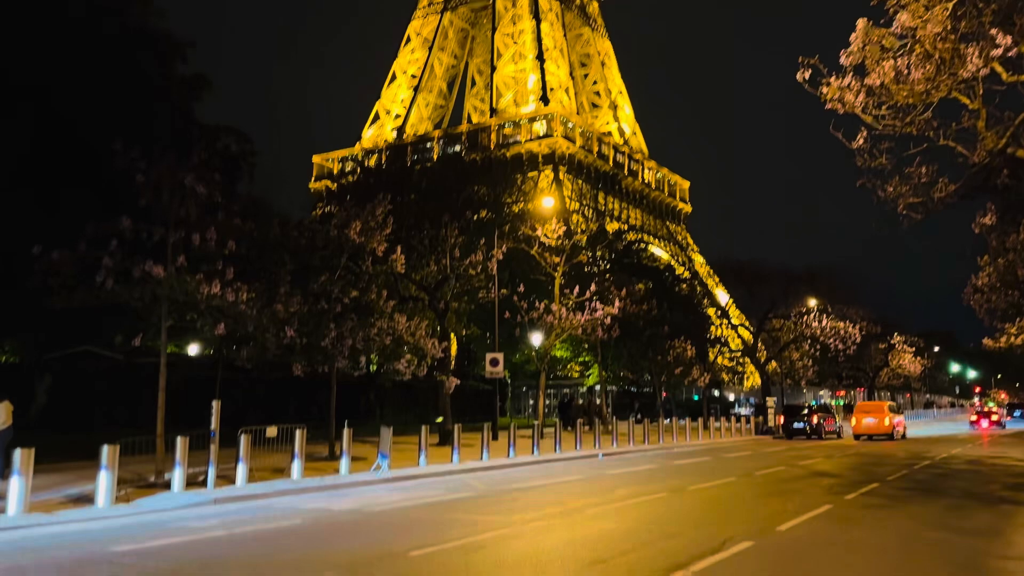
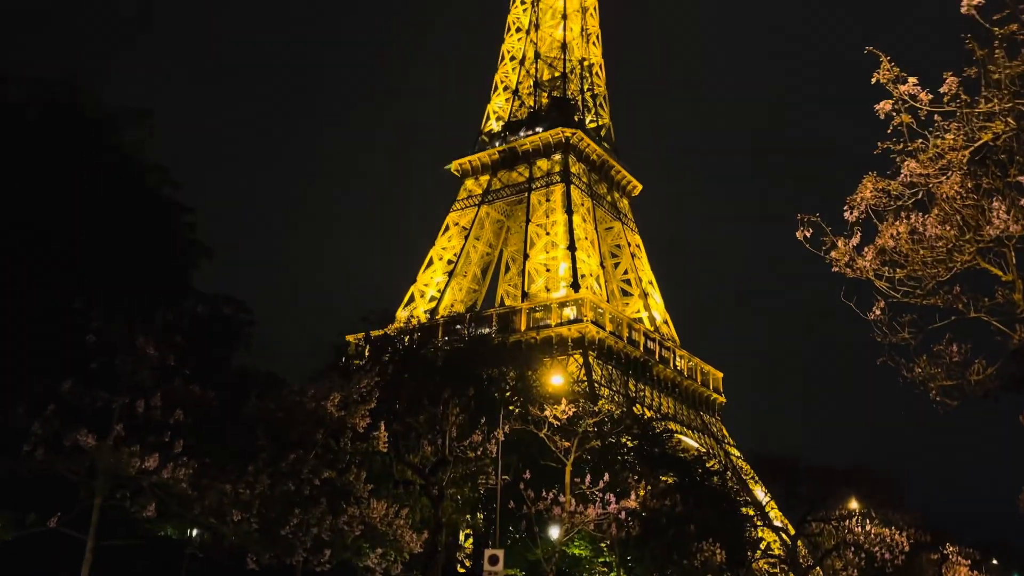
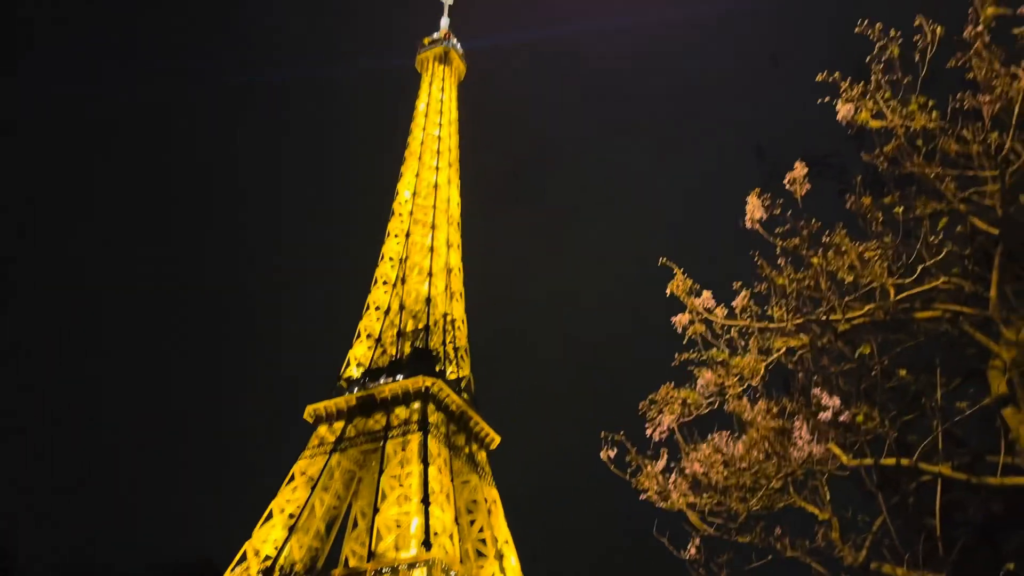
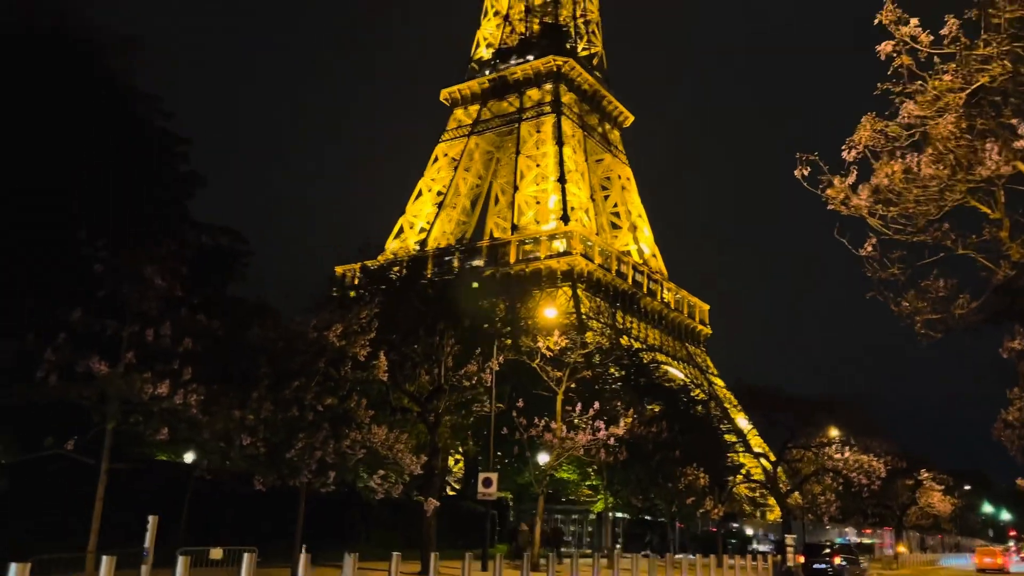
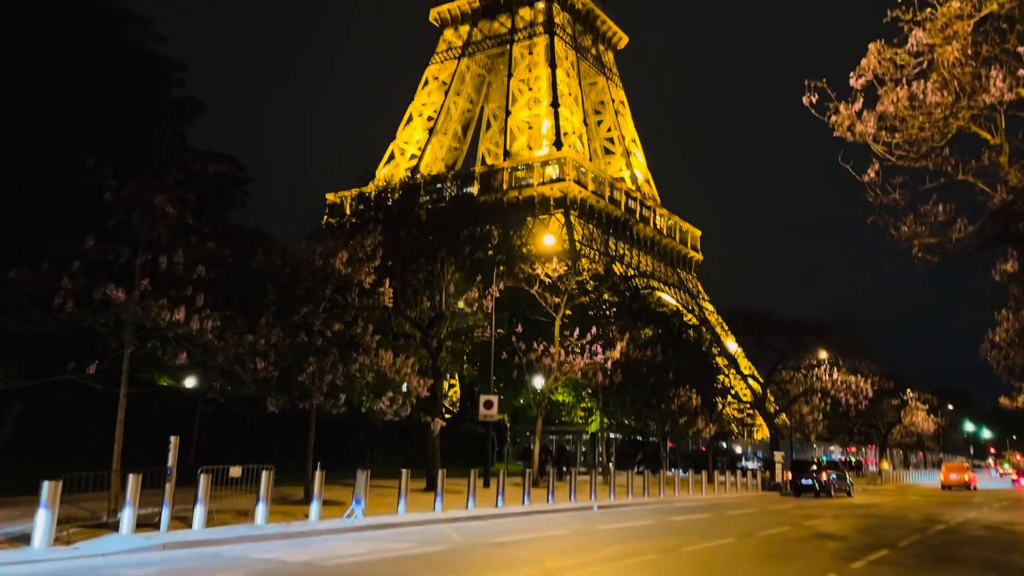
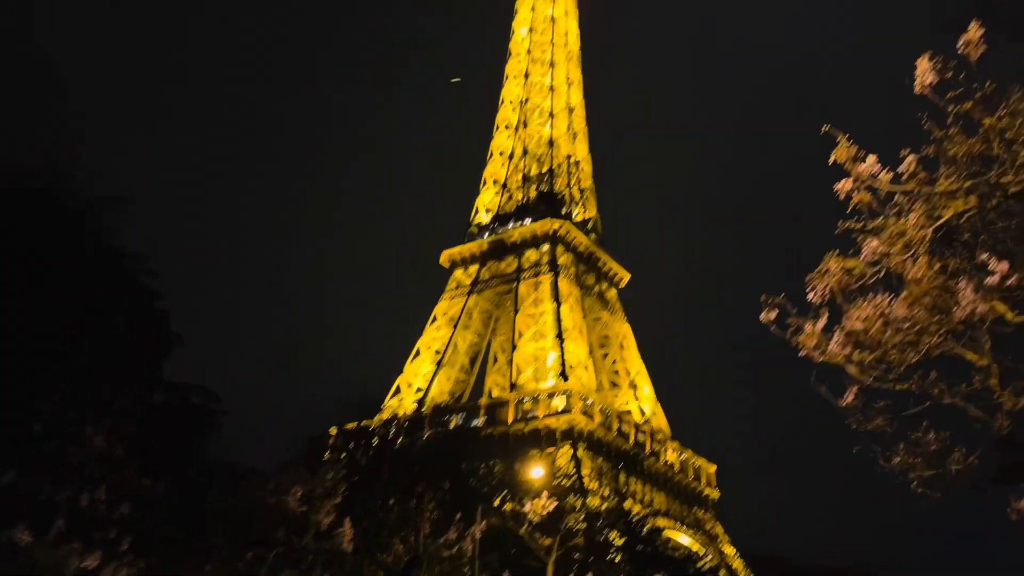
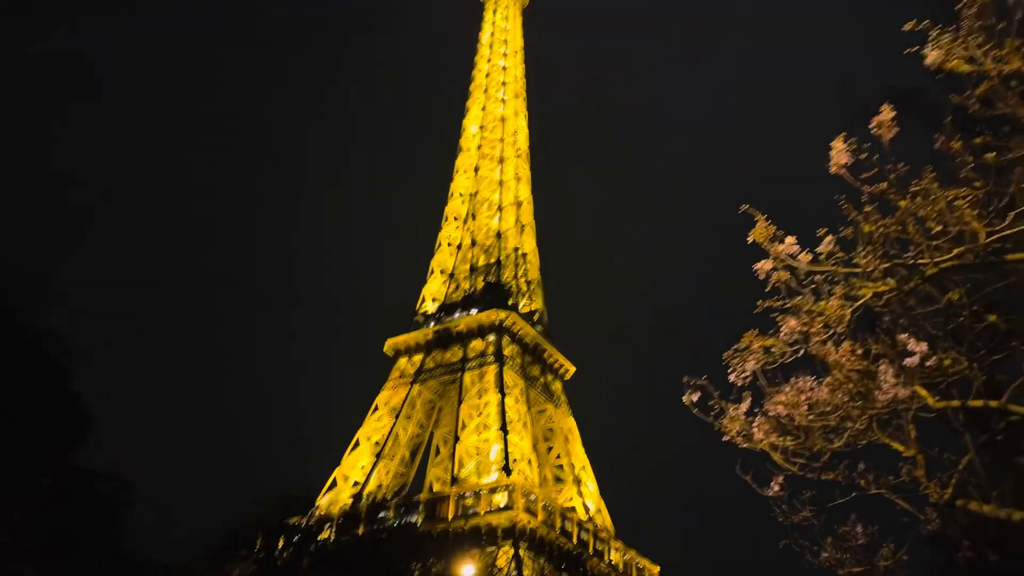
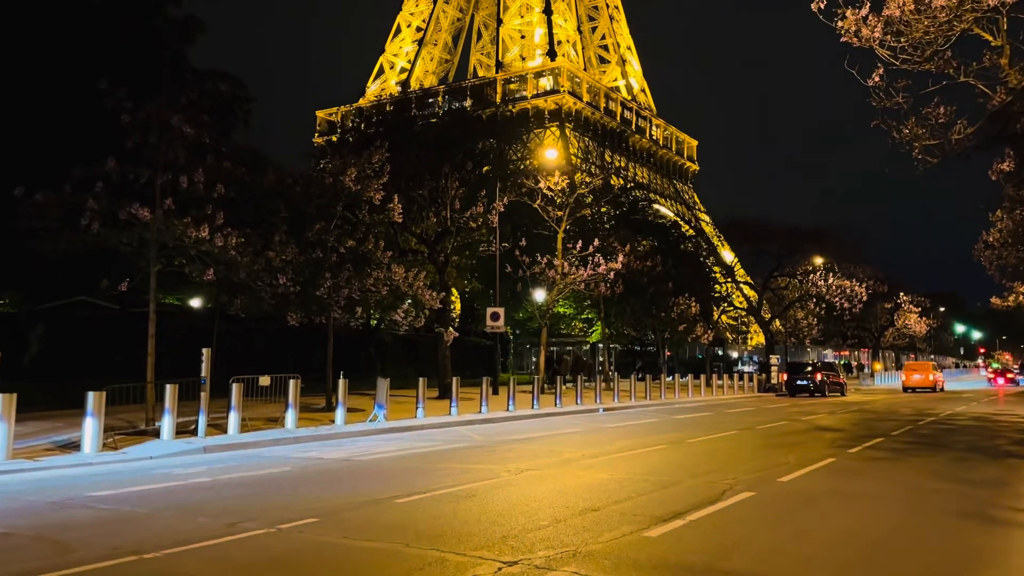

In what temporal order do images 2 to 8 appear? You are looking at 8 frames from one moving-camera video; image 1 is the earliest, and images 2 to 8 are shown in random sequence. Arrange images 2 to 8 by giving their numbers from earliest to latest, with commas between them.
8, 5, 4, 2, 6, 7, 3
